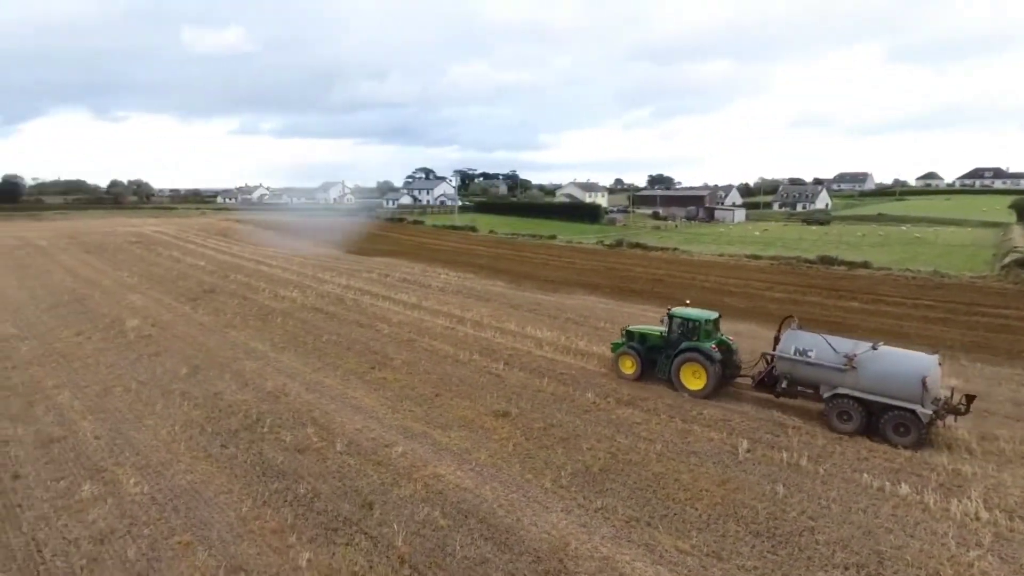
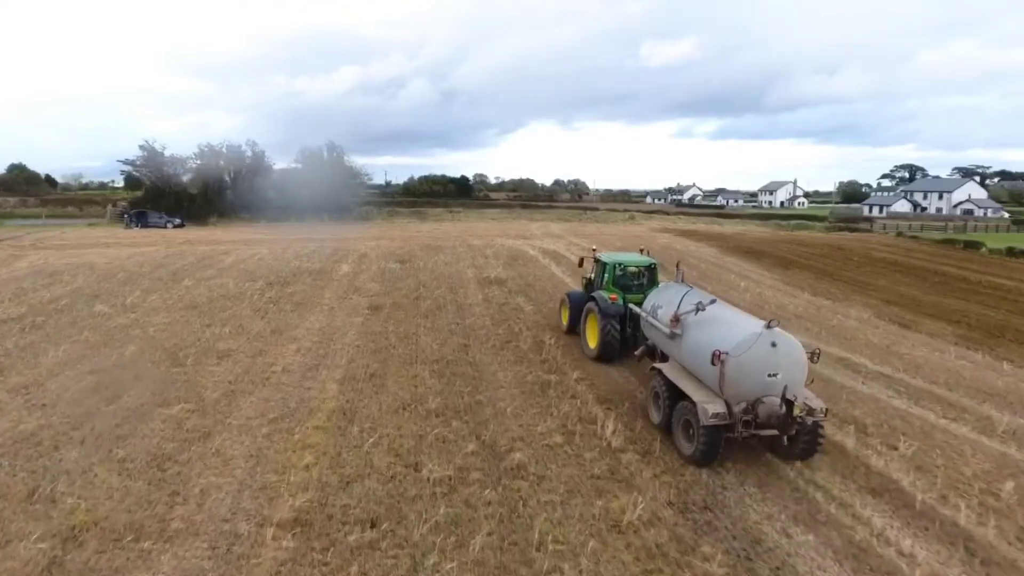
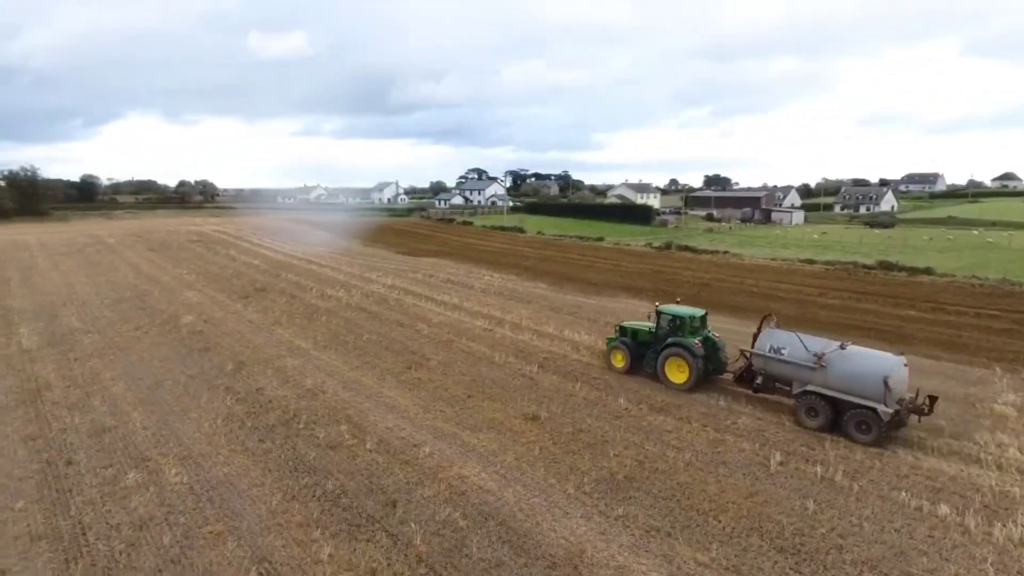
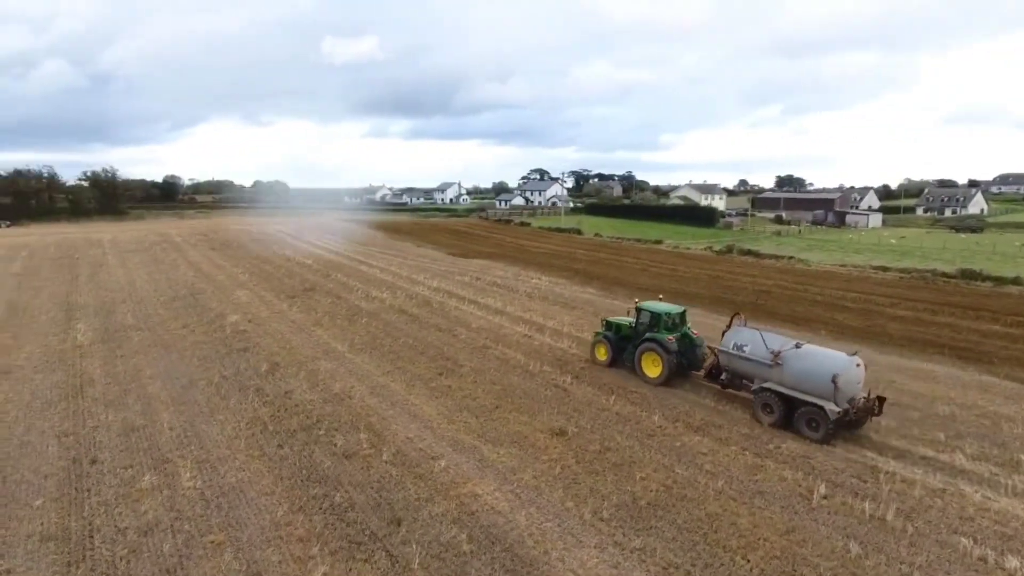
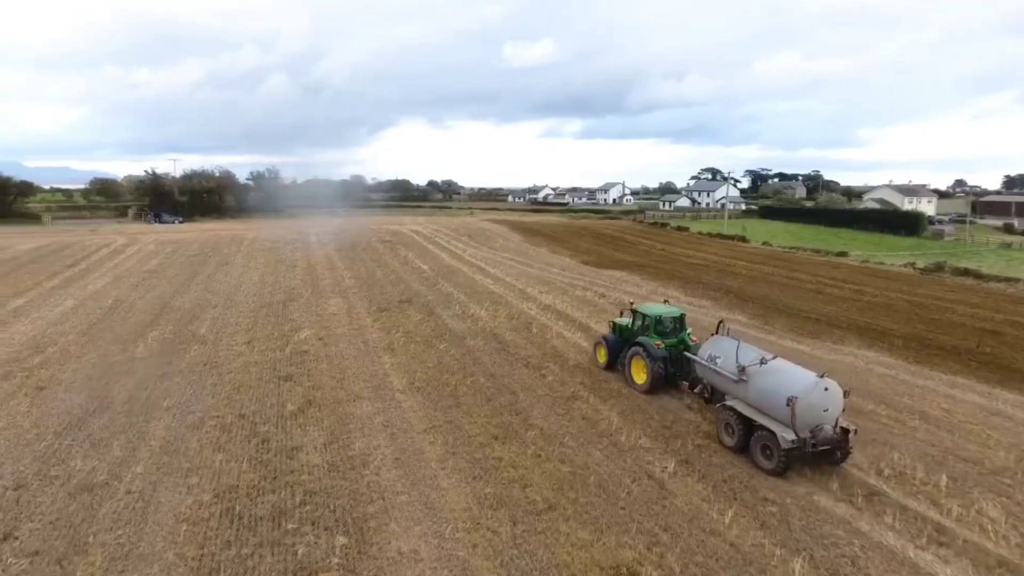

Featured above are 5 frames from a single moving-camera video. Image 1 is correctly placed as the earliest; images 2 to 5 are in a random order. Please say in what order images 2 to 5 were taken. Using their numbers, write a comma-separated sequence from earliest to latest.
3, 4, 5, 2
